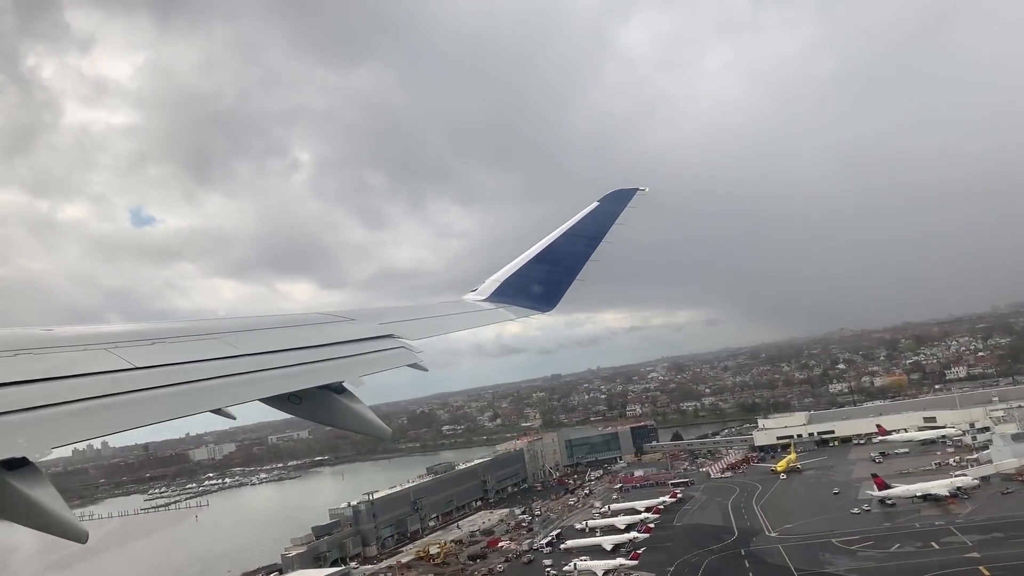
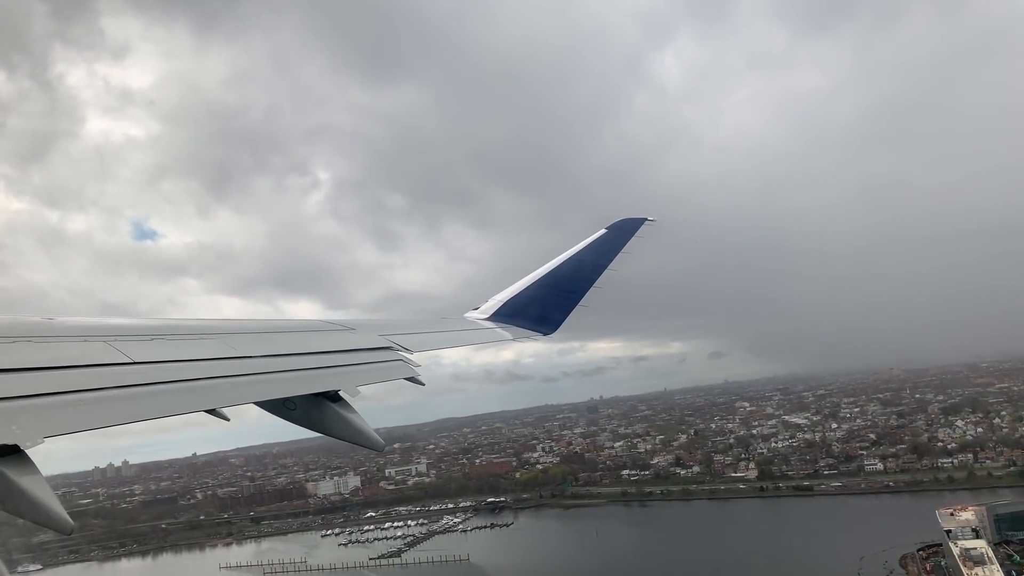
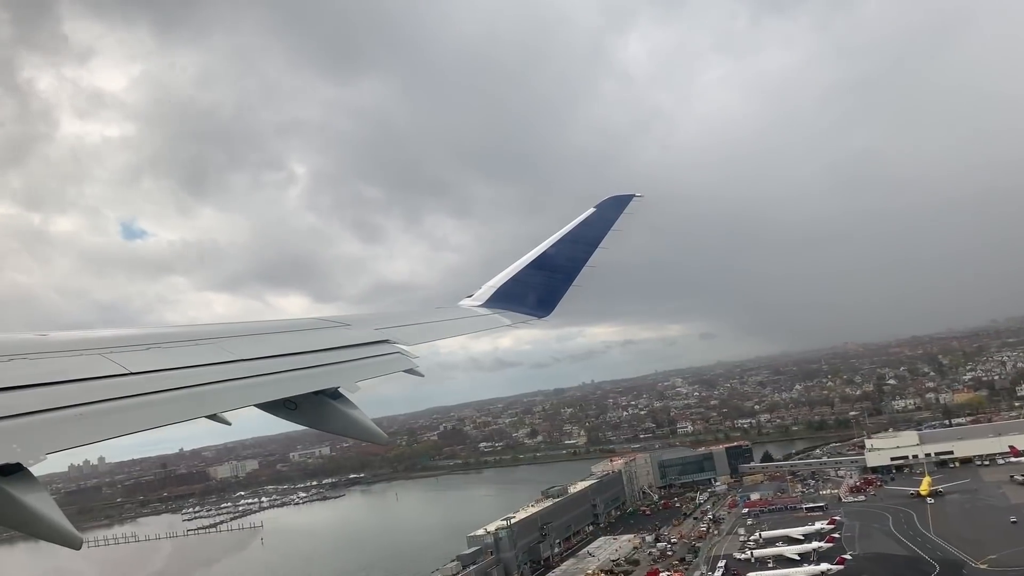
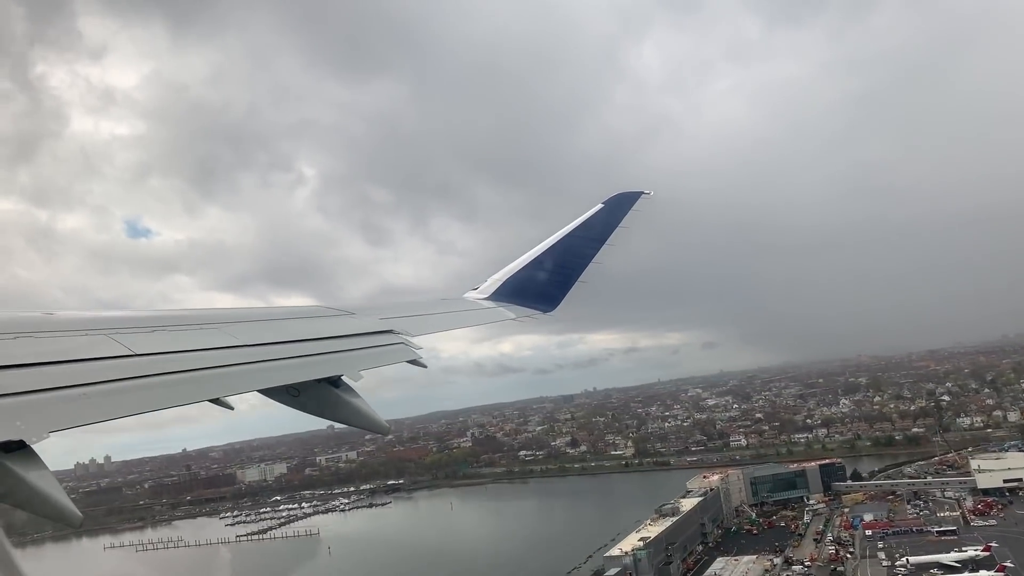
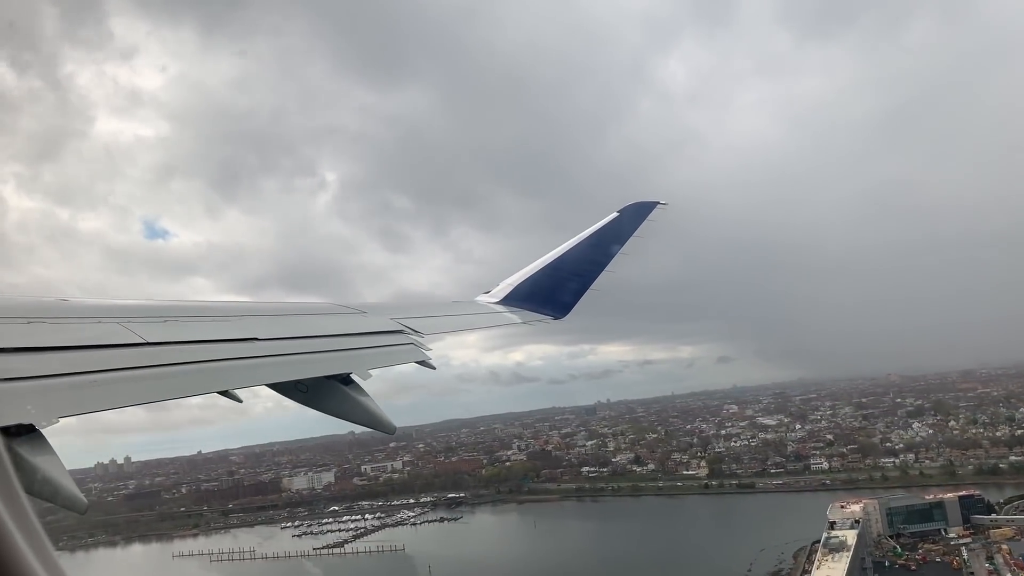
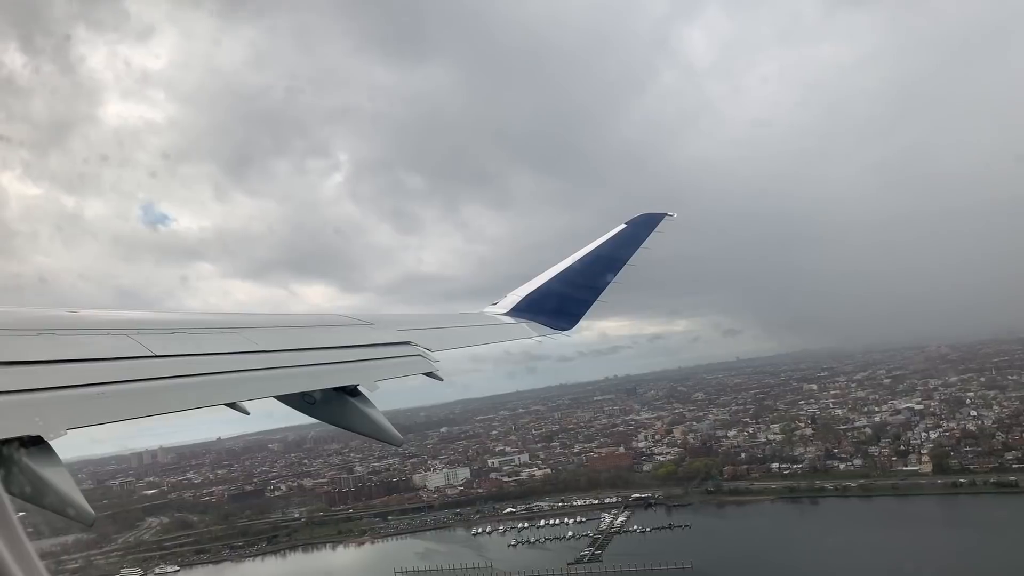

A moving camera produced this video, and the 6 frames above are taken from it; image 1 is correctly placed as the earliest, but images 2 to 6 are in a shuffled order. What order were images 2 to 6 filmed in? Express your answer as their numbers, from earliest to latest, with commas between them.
3, 4, 5, 2, 6
